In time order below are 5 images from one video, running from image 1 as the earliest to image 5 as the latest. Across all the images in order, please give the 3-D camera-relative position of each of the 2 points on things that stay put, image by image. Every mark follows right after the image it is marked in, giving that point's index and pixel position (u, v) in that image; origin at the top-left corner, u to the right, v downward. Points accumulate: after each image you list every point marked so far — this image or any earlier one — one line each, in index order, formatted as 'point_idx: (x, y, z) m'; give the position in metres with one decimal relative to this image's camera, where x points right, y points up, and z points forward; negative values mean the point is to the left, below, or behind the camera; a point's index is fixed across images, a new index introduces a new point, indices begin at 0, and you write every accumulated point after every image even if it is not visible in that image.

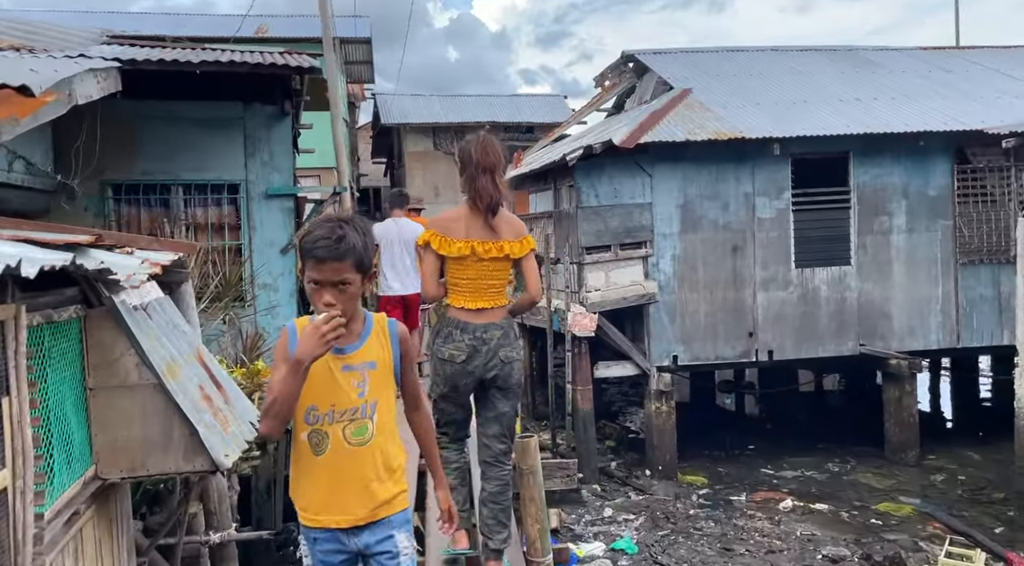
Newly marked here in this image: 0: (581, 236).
0: (+1.0, +0.7, +11.0) m
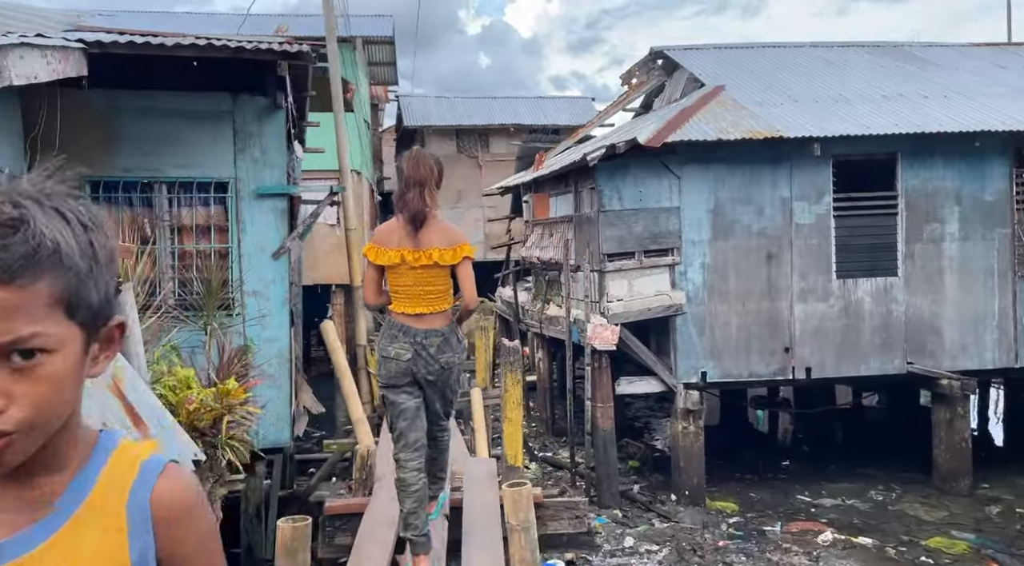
0: (+1.2, +0.5, +10.2) m
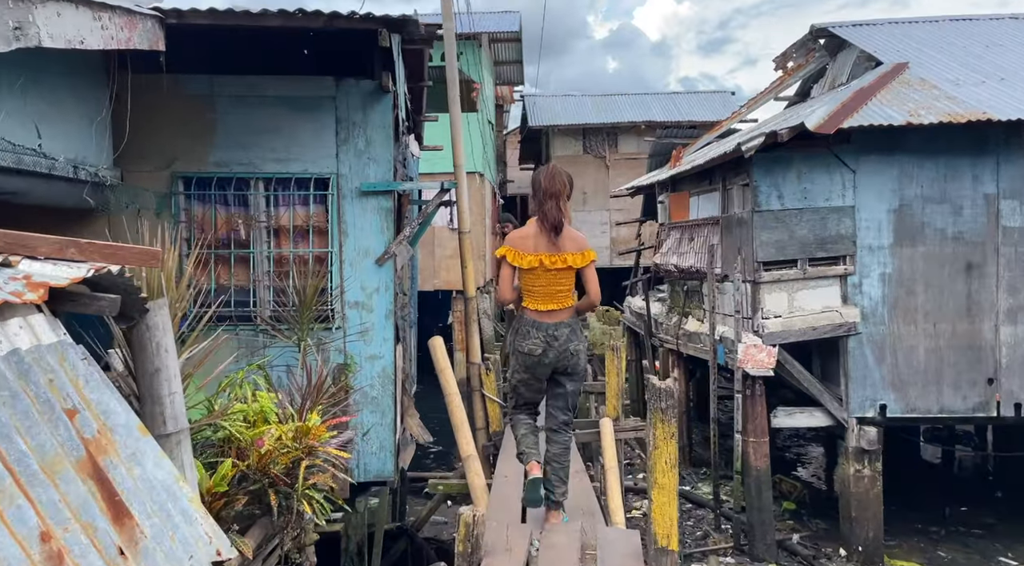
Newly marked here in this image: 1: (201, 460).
0: (+2.7, +0.4, +8.7) m
1: (-1.6, -0.9, +4.2) m
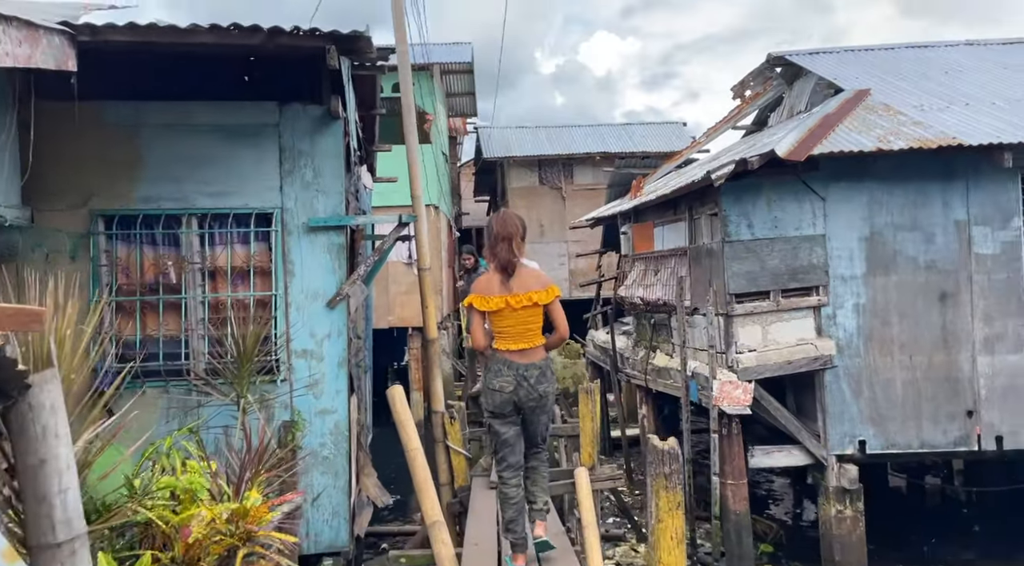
0: (+2.3, 0.0, +8.3) m
1: (-1.8, -1.2, +3.5) m
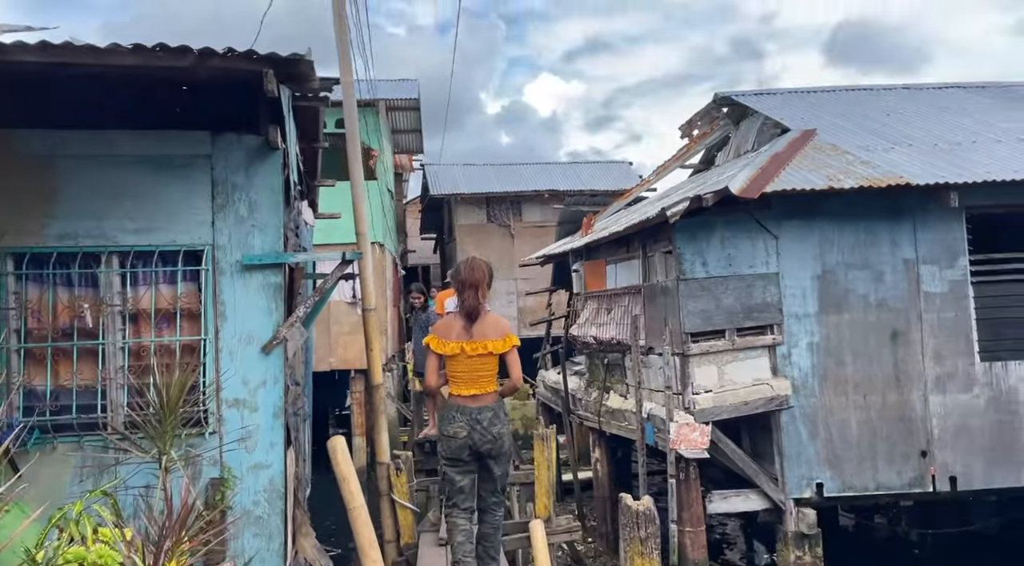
0: (+1.8, -0.4, +8.1) m
1: (-1.9, -1.4, +3.0) m
